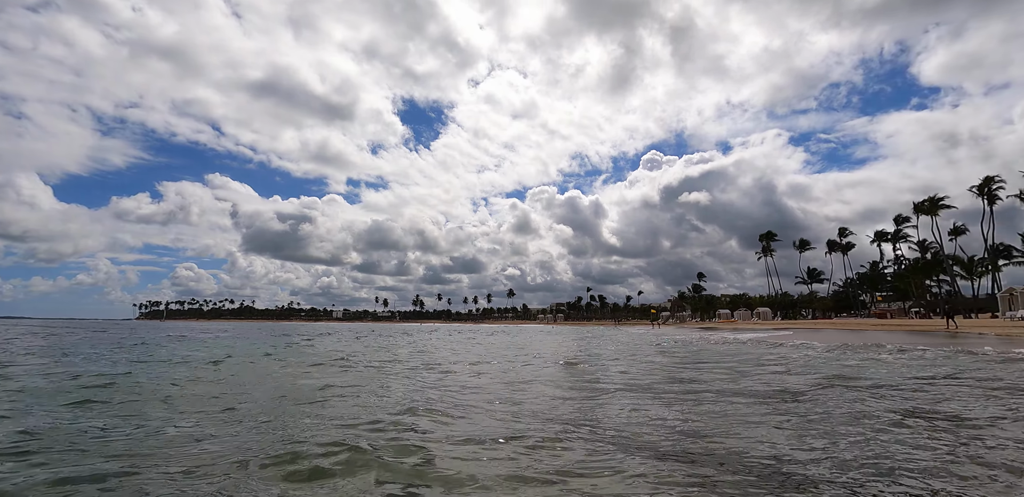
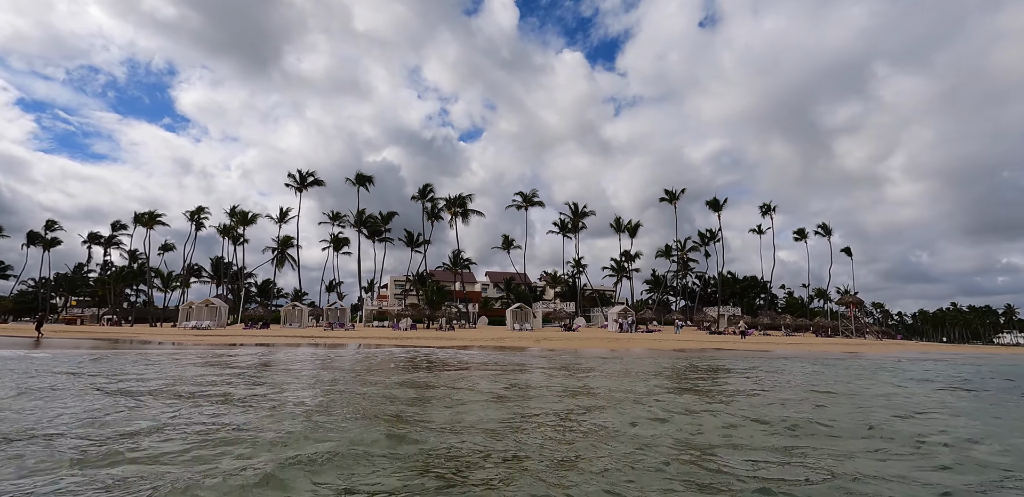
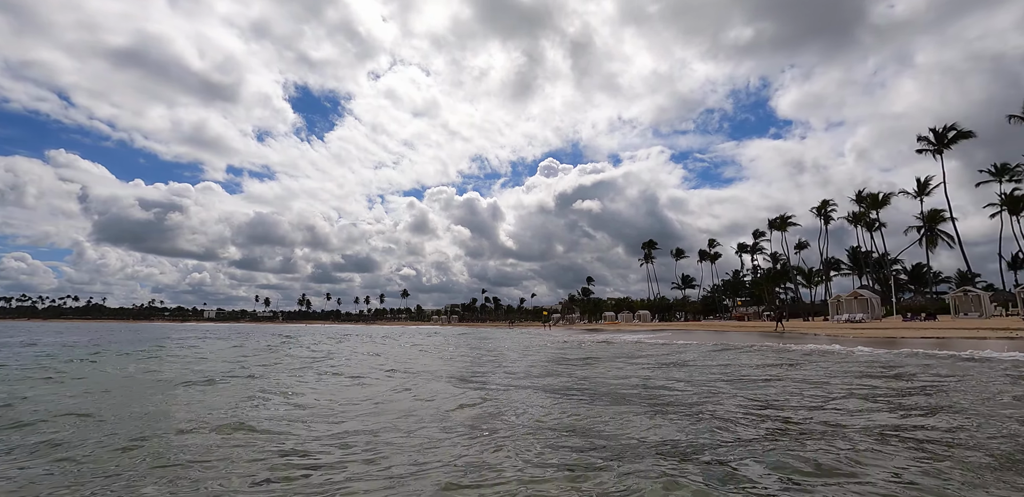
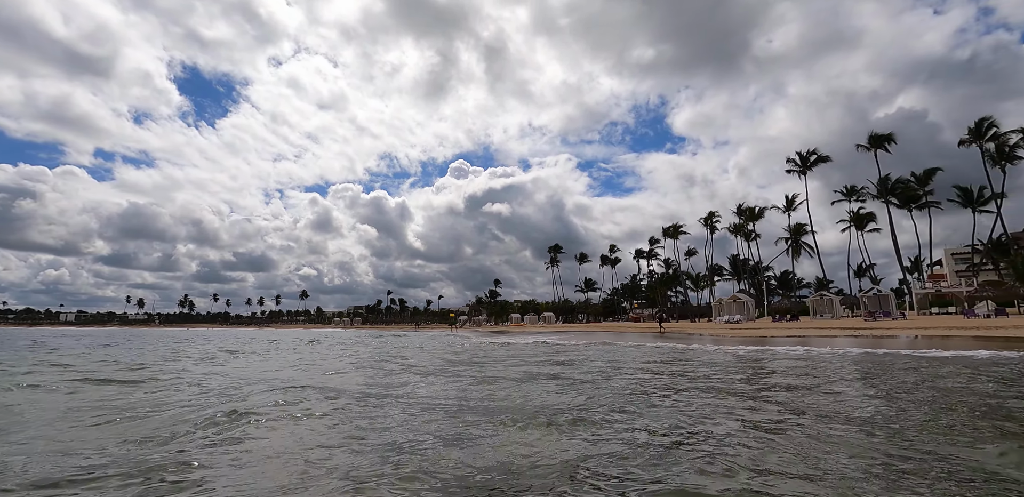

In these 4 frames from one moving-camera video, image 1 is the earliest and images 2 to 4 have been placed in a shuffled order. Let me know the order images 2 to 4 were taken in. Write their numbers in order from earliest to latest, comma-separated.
3, 4, 2
